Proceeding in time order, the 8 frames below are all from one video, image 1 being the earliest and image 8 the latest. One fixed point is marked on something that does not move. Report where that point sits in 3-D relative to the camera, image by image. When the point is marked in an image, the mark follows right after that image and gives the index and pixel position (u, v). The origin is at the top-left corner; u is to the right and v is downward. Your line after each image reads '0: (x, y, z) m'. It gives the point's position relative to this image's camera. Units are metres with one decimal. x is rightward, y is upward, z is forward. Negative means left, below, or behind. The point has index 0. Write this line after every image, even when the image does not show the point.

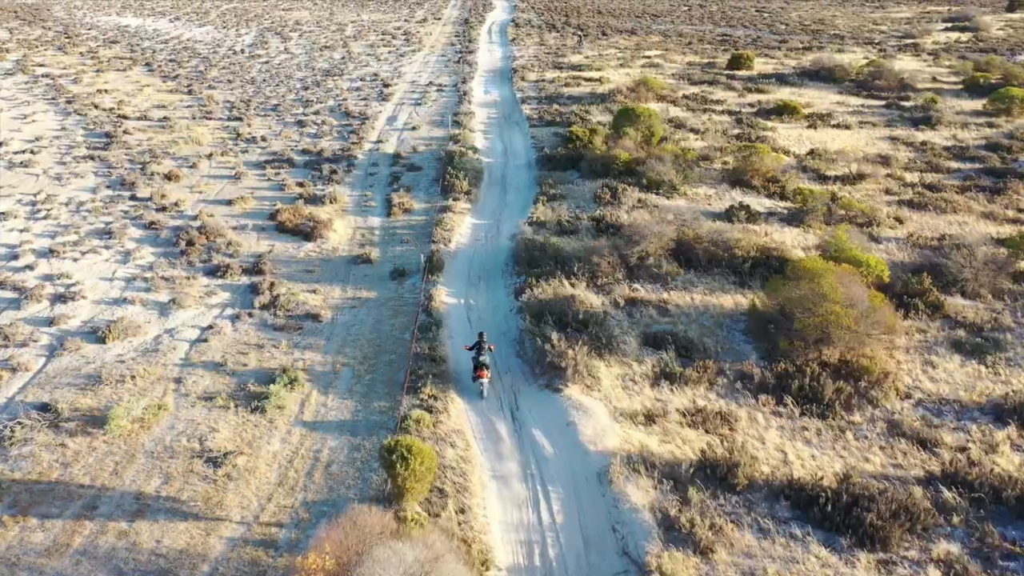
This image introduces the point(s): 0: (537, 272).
0: (+0.6, +0.4, +18.8) m
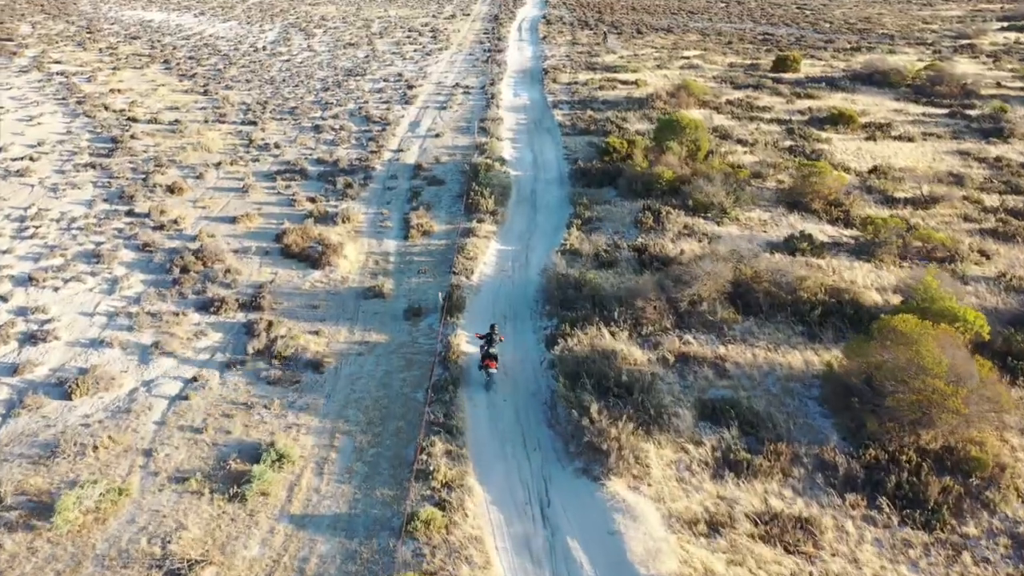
0: (+1.2, -0.6, +16.4) m
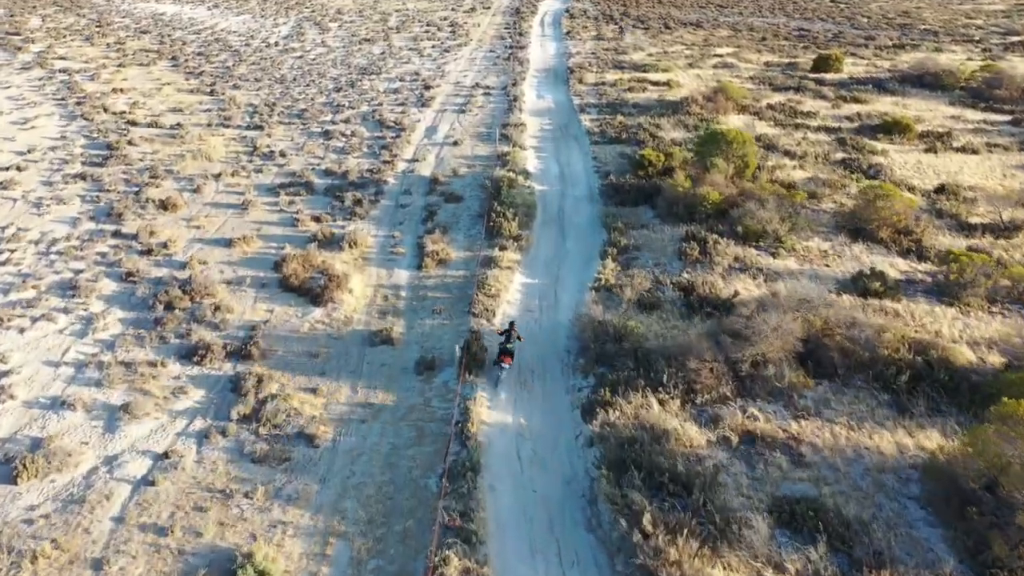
0: (+1.7, -1.5, +13.9) m
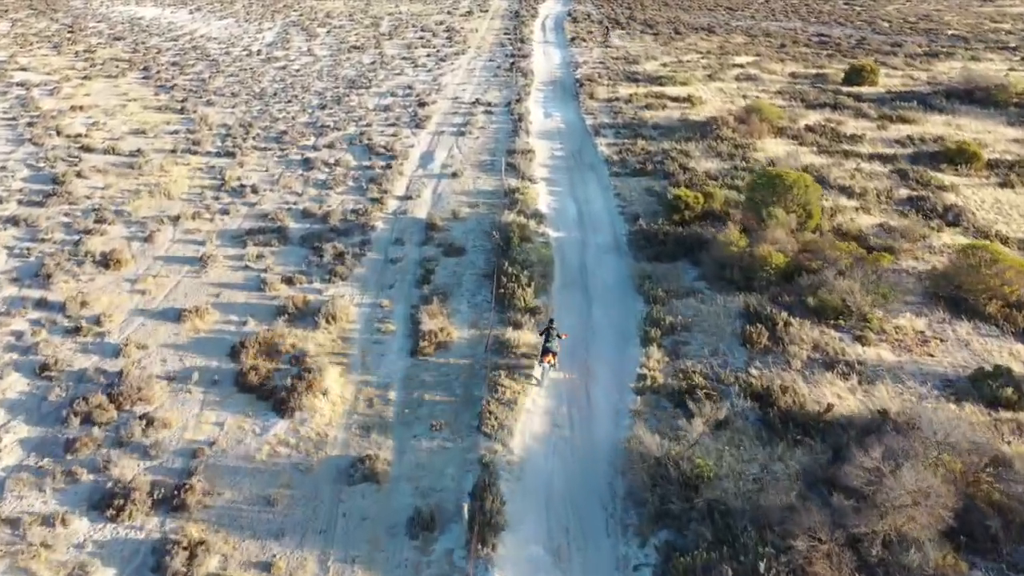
0: (+2.1, -3.3, +9.9) m
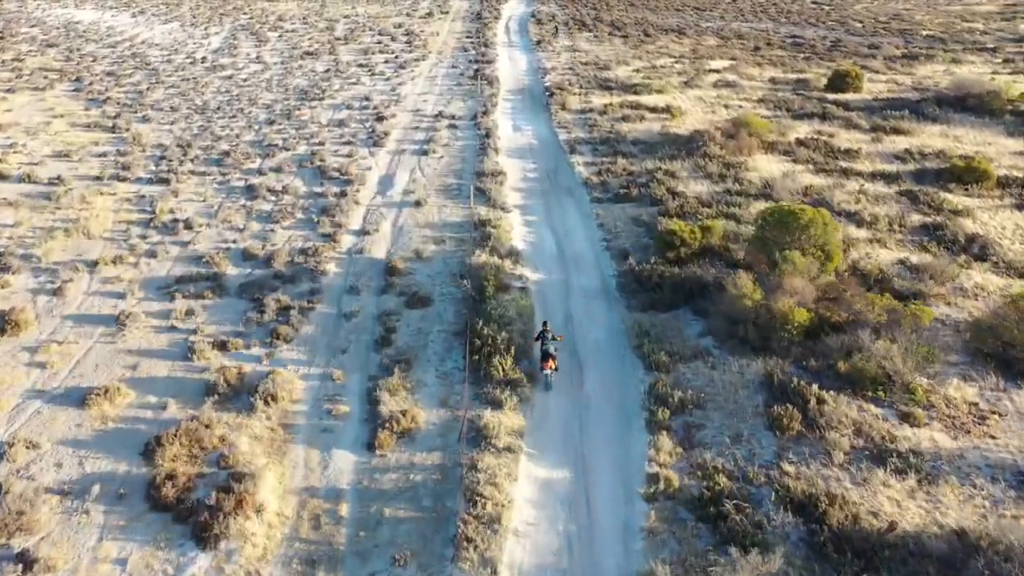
0: (+2.1, -4.5, +7.3) m
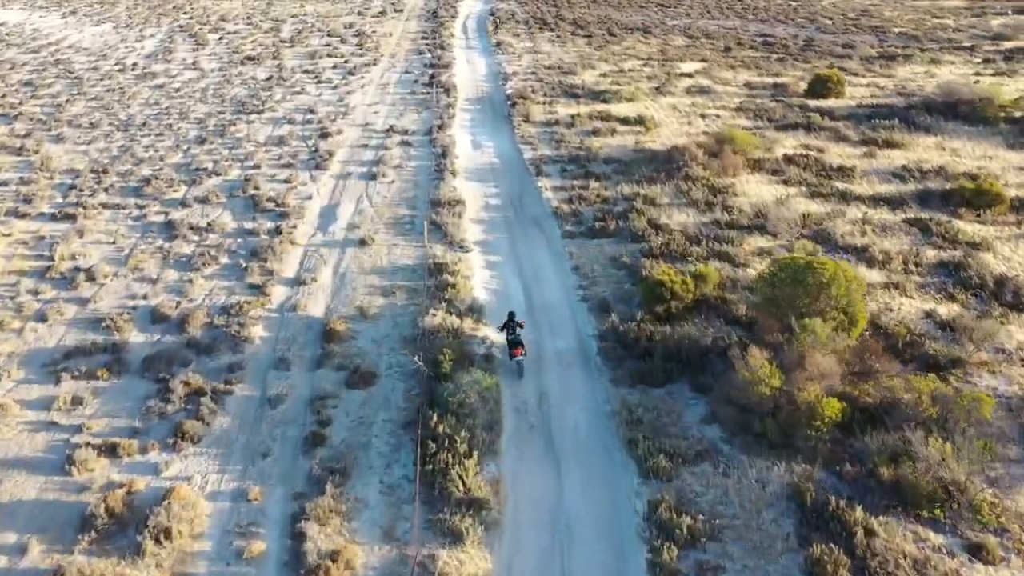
0: (+1.9, -5.8, +4.5) m
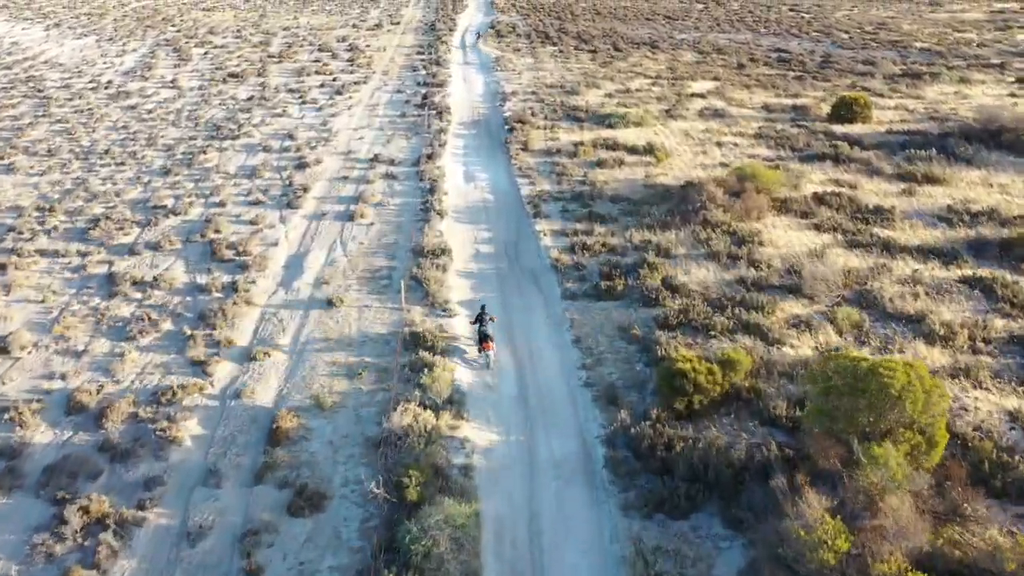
0: (+1.6, -7.2, +1.5) m
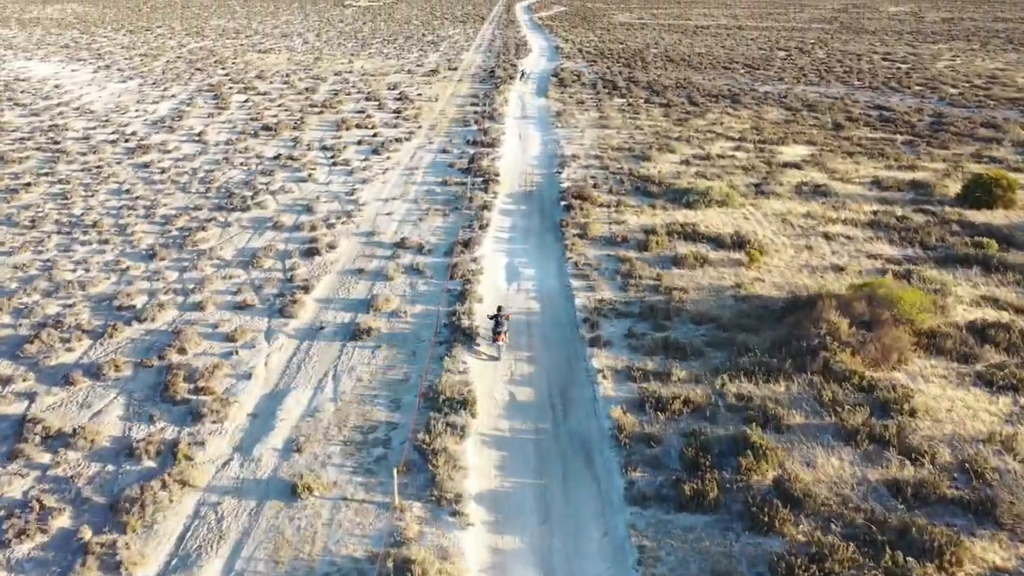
0: (+0.8, -9.5, -4.4) m
